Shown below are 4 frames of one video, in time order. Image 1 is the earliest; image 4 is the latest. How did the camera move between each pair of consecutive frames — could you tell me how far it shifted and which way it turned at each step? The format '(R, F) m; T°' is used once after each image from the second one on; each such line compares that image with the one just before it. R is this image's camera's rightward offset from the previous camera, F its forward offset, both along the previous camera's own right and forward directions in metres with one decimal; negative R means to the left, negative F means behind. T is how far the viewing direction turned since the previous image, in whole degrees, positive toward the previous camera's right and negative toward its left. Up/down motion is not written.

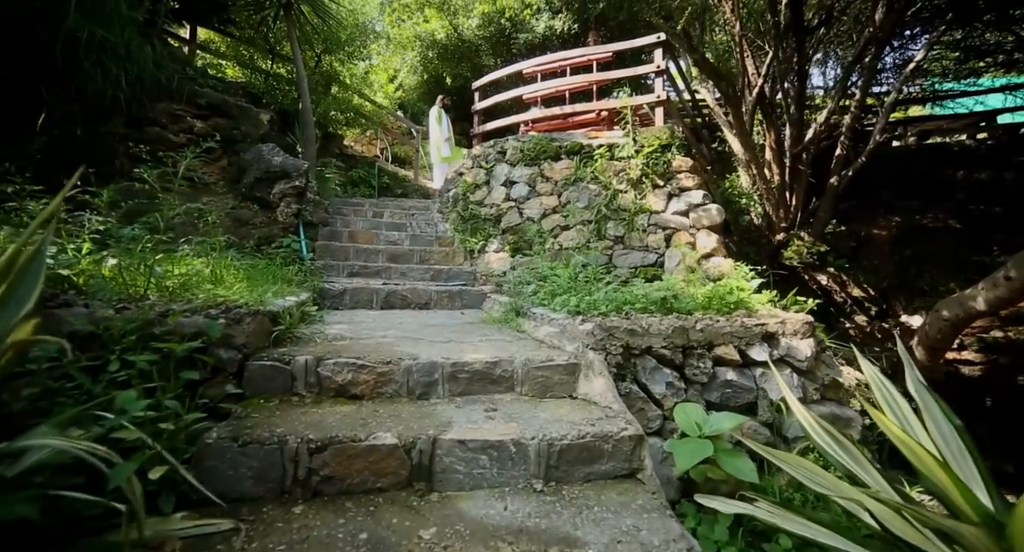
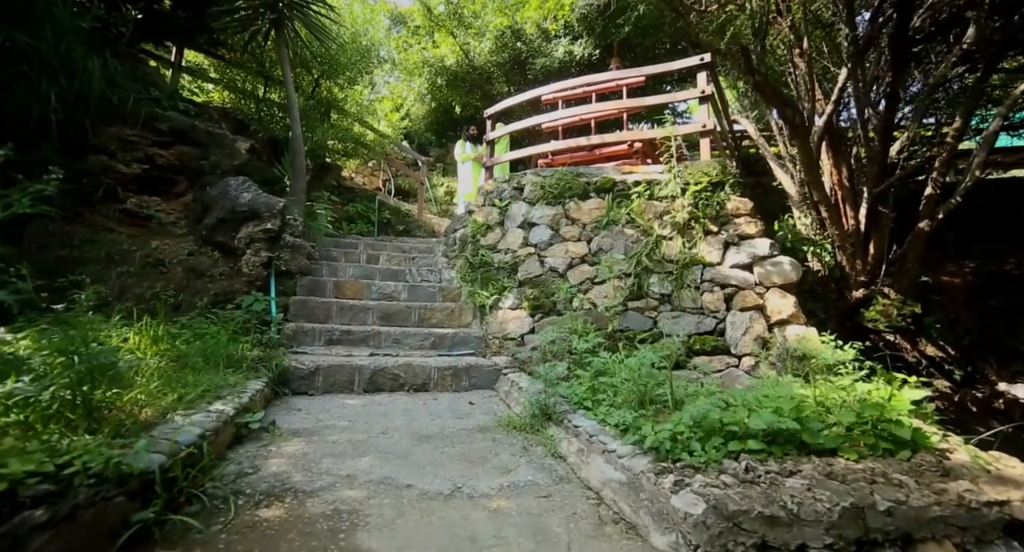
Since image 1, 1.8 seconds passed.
(-0.1, +0.8) m; -1°
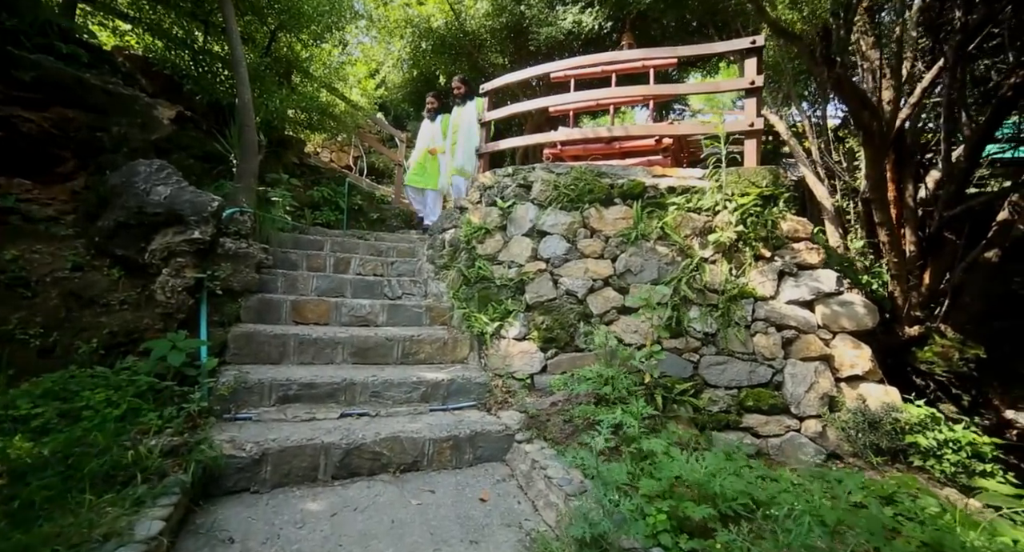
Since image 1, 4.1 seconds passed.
(-0.3, +0.7) m; +4°
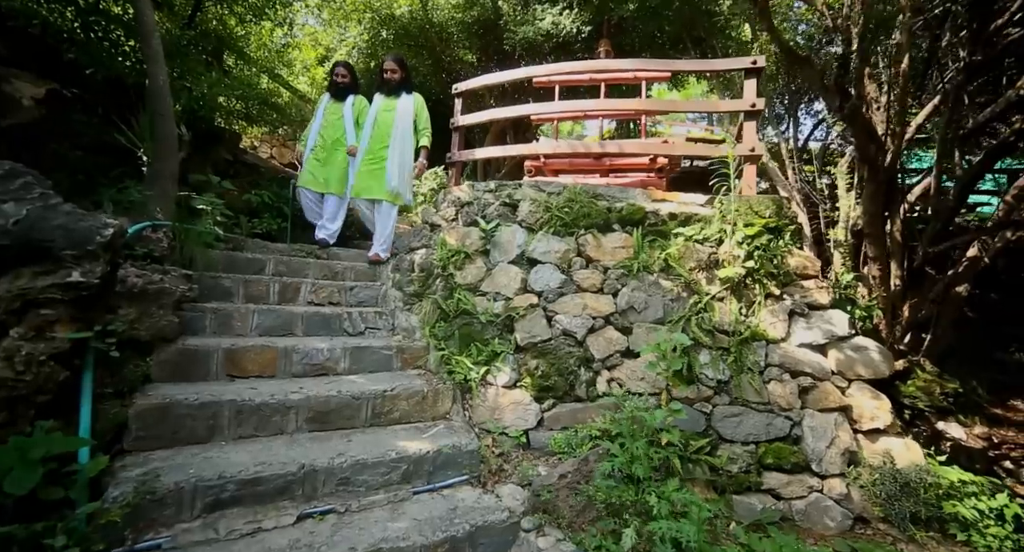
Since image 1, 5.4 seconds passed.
(-0.3, +0.5) m; +8°
